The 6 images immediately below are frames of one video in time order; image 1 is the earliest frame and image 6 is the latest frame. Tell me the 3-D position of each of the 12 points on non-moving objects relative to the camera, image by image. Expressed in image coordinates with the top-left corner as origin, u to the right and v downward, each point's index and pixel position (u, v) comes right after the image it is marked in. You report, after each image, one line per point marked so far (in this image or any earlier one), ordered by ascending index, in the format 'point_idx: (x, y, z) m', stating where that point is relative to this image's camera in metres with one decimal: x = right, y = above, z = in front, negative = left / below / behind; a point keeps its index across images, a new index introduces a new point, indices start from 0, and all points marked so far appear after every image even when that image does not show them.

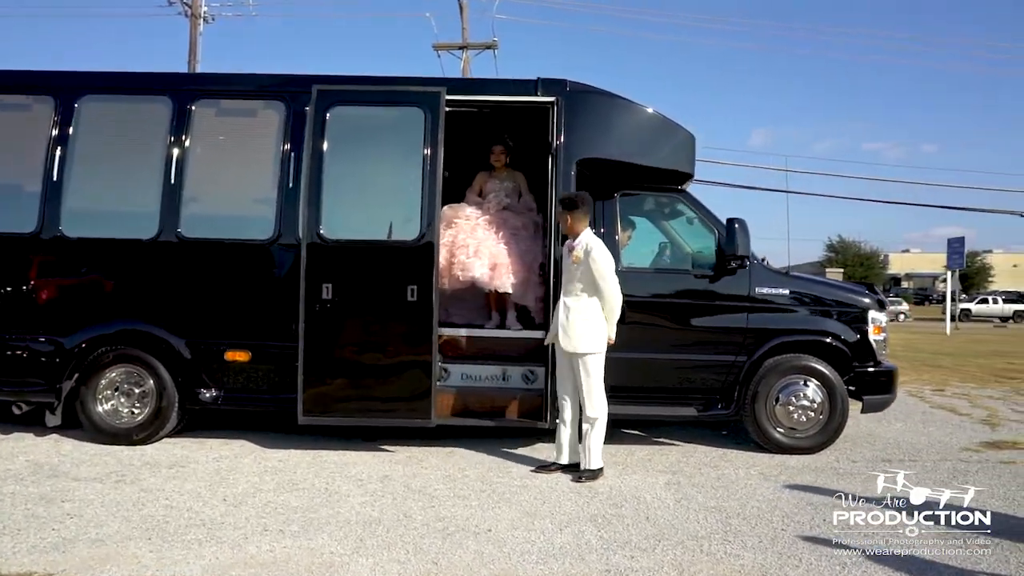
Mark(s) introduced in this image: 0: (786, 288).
0: (+2.2, 0.0, +6.1) m
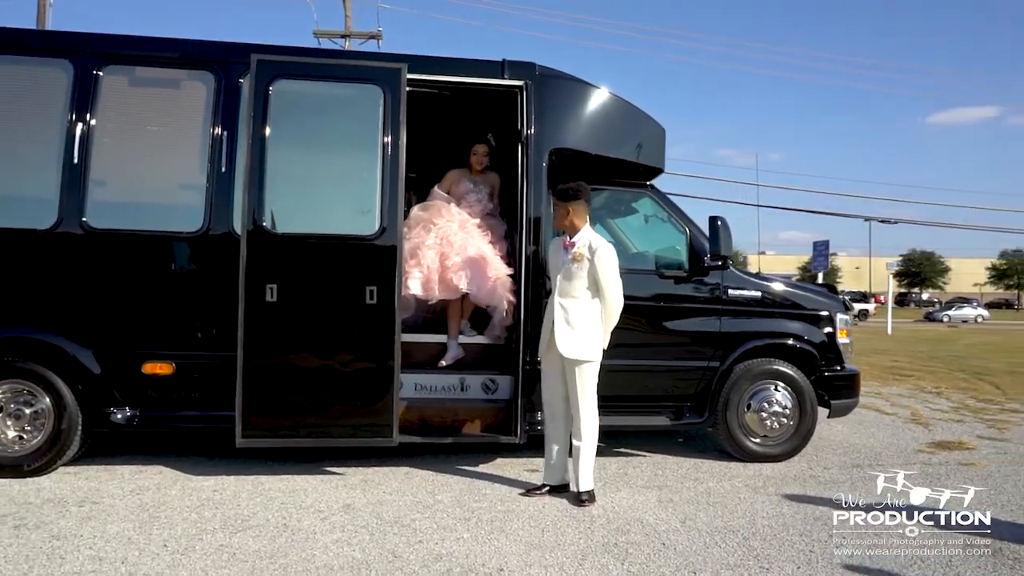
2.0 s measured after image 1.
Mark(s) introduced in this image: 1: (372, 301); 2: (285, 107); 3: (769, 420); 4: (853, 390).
0: (+1.9, 0.0, +5.9) m
1: (-0.9, -0.1, +5.1) m
2: (-1.5, +1.2, +5.1) m
3: (+2.0, -1.0, +5.9) m
4: (+2.8, -0.8, +6.1) m
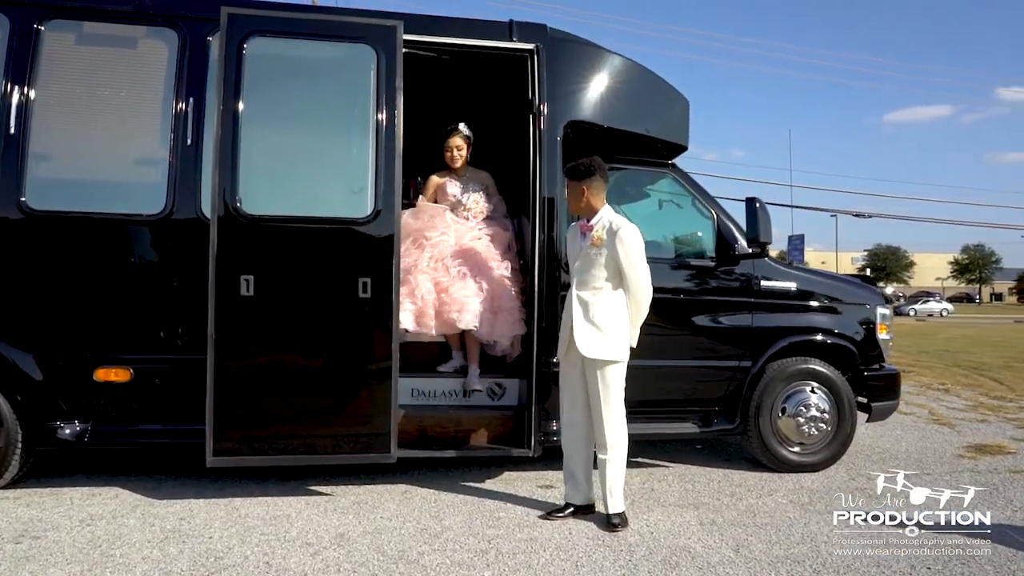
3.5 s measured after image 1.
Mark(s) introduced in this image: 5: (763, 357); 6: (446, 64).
0: (+2.0, 0.0, +5.3) m
1: (-0.9, 0.0, +4.4) m
2: (-1.5, +1.3, +4.4) m
3: (+2.1, -1.0, +5.3) m
4: (+2.8, -0.8, +5.5) m
5: (+1.8, -0.5, +5.3) m
6: (-0.4, +1.5, +5.0) m
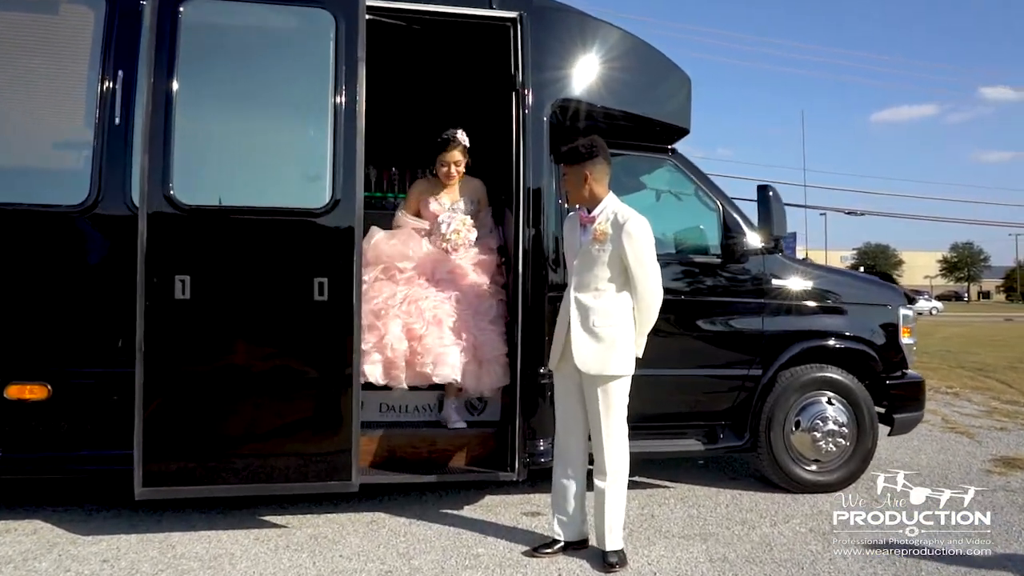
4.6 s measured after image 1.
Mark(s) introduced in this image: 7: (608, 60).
0: (+1.9, +0.1, +4.8) m
1: (-1.0, 0.0, +3.8) m
2: (-1.6, +1.3, +3.8) m
3: (+2.0, -1.0, +4.8) m
4: (+2.7, -0.7, +5.0) m
5: (+1.6, -0.5, +4.7) m
6: (-0.6, +1.5, +4.4) m
7: (+0.6, +1.4, +4.5) m
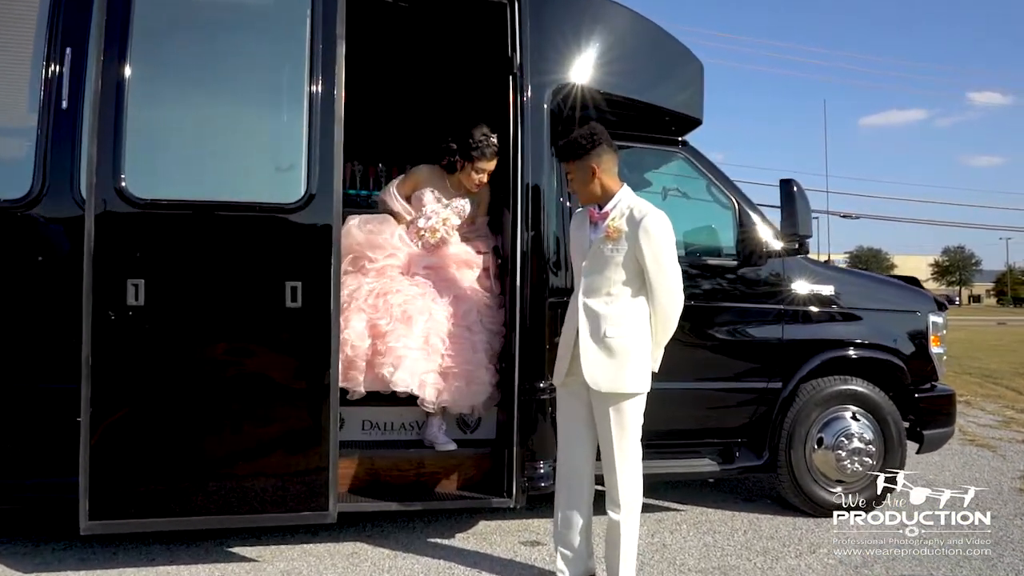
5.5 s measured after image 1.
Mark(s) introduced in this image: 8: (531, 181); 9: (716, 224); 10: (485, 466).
0: (+1.9, 0.0, +4.4) m
1: (-1.0, -0.1, +3.4) m
2: (-1.6, +1.2, +3.4) m
3: (+2.0, -1.0, +4.4) m
4: (+2.7, -0.8, +4.6) m
5: (+1.6, -0.5, +4.3) m
6: (-0.6, +1.4, +4.0) m
7: (+0.6, +1.3, +4.1) m
8: (+0.1, +0.6, +3.8) m
9: (+1.2, +0.4, +4.4) m
10: (-0.1, -0.9, +3.9) m
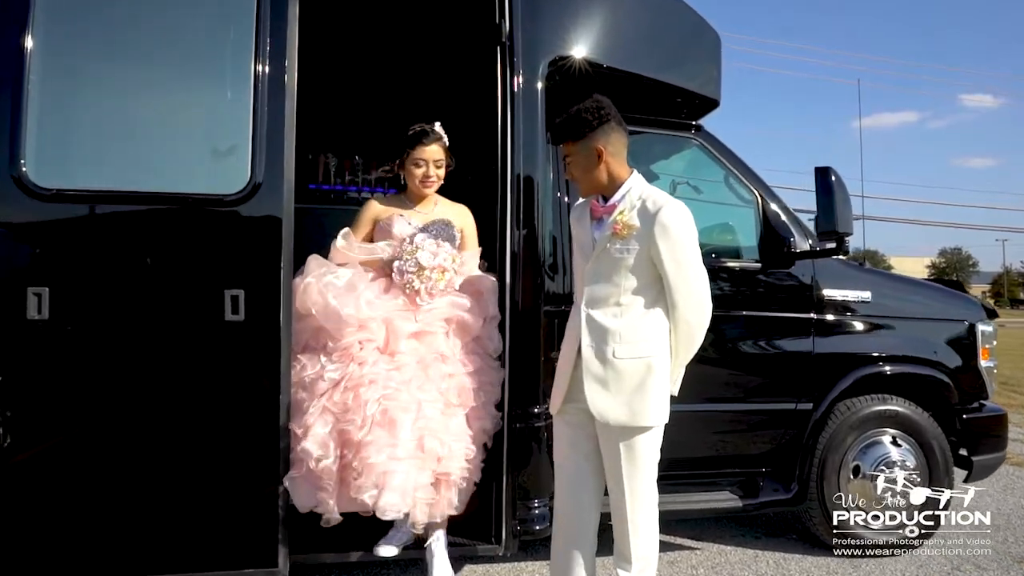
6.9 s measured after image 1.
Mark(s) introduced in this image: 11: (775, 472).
0: (+1.8, 0.0, +3.8) m
1: (-1.0, -0.1, +2.8) m
2: (-1.6, +1.2, +2.8) m
3: (+1.9, -1.0, +3.8) m
4: (+2.6, -0.8, +4.0) m
5: (+1.6, -0.5, +3.7) m
6: (-0.6, +1.4, +3.4) m
7: (+0.5, +1.3, +3.5) m
8: (+0.1, +0.5, +3.3) m
9: (+1.1, +0.3, +3.8) m
10: (-0.2, -0.9, +3.3) m
11: (+1.3, -0.9, +3.8) m
